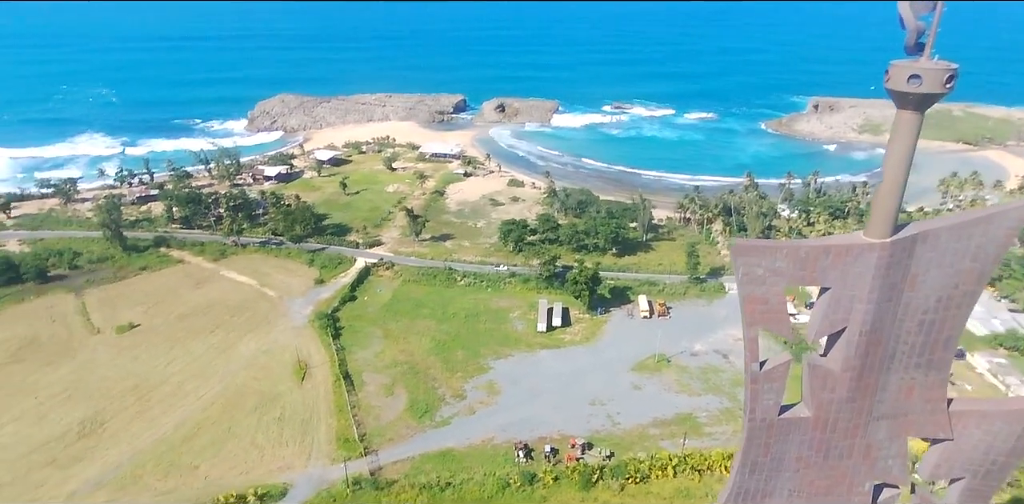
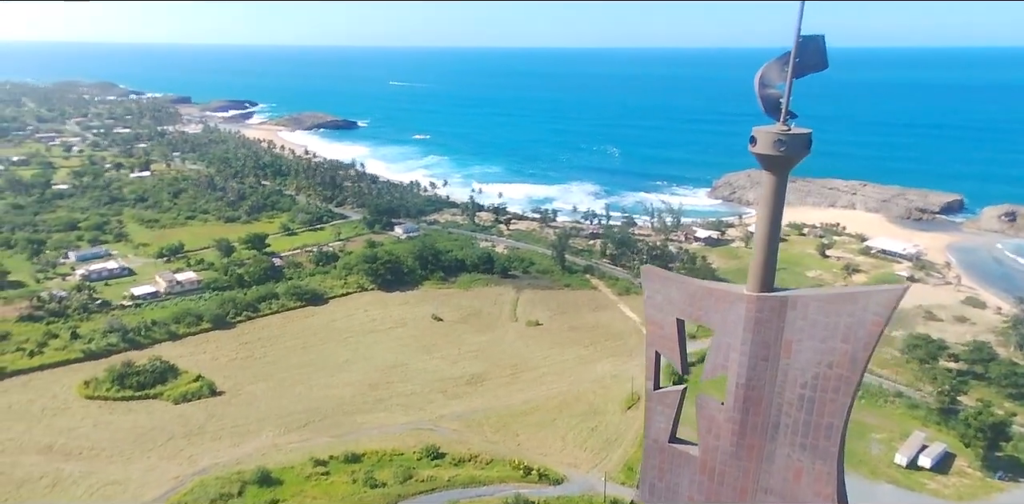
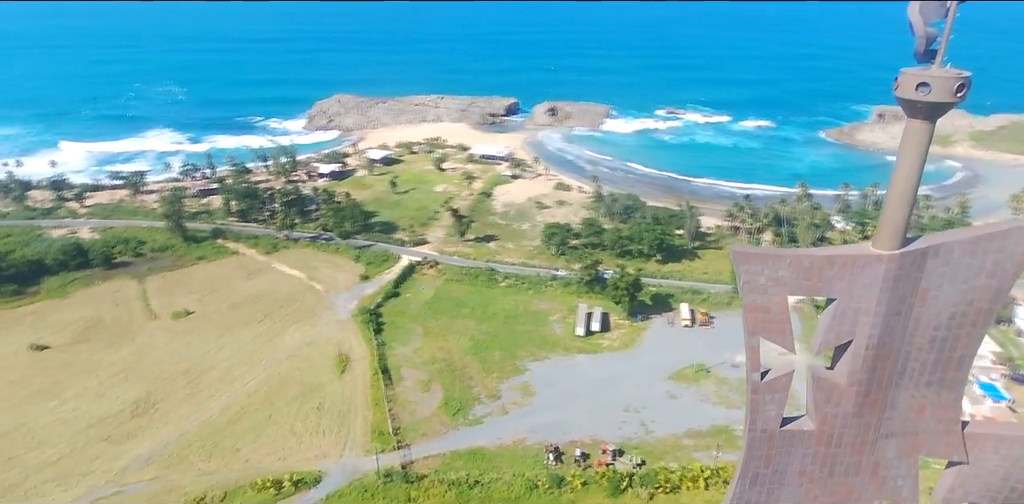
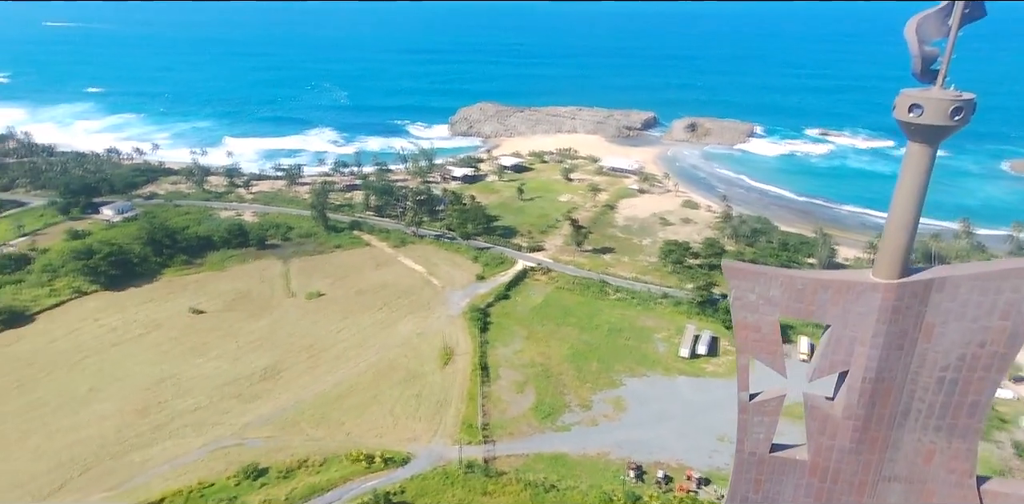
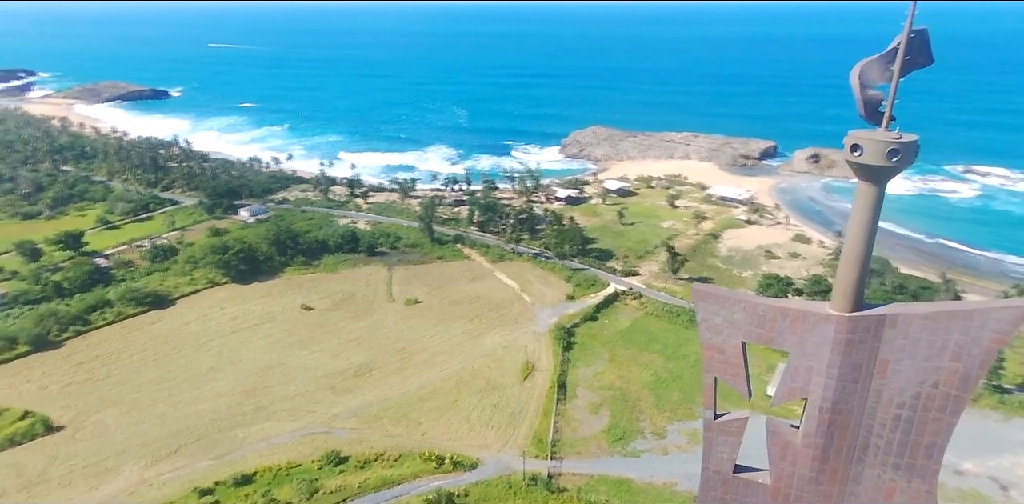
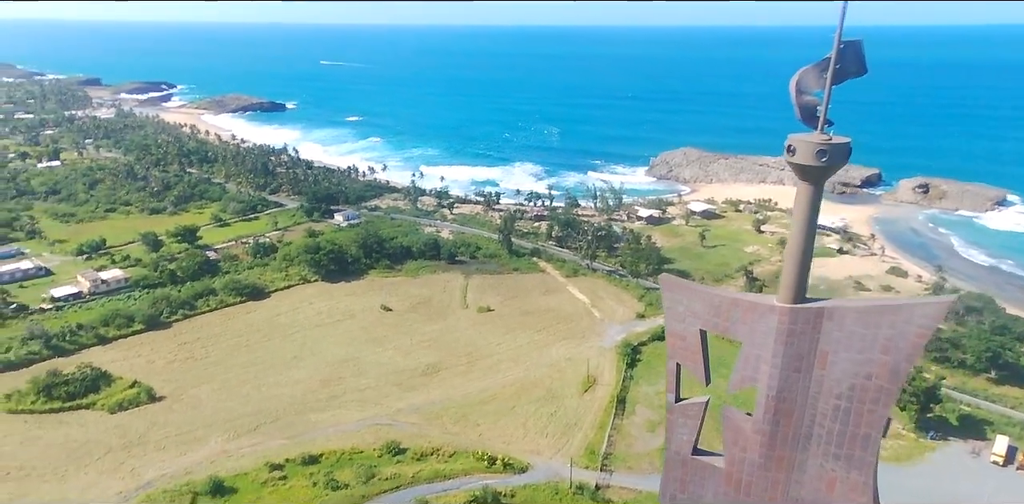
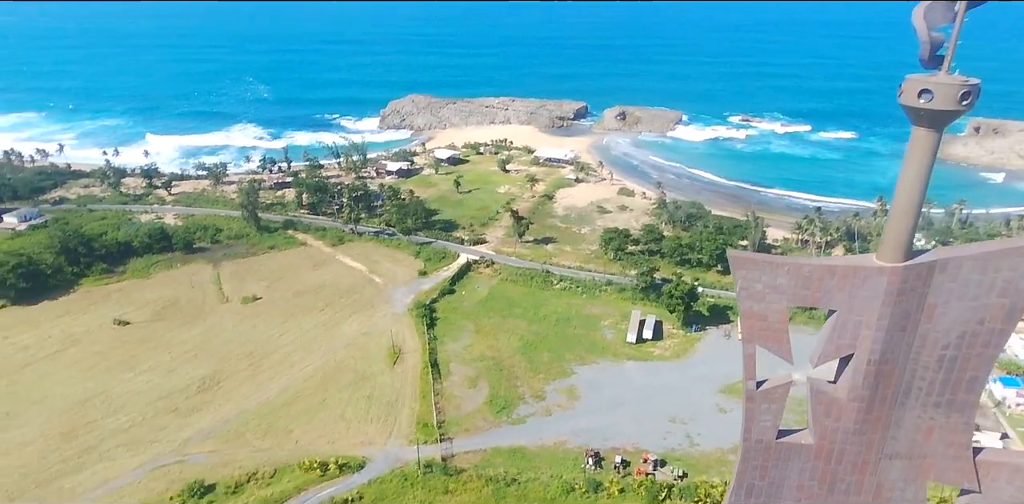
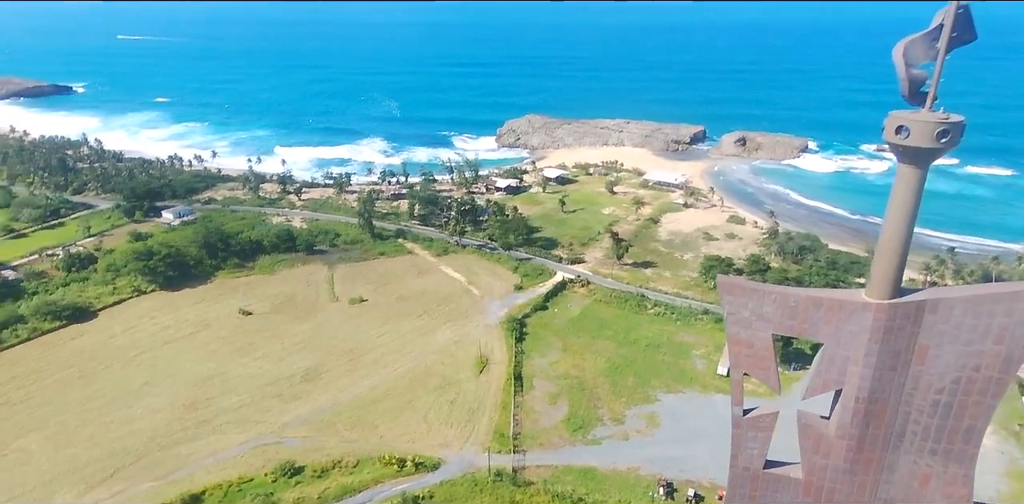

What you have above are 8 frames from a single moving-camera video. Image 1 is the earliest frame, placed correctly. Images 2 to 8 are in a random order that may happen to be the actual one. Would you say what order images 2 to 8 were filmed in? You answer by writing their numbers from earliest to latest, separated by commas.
3, 7, 4, 8, 5, 6, 2
